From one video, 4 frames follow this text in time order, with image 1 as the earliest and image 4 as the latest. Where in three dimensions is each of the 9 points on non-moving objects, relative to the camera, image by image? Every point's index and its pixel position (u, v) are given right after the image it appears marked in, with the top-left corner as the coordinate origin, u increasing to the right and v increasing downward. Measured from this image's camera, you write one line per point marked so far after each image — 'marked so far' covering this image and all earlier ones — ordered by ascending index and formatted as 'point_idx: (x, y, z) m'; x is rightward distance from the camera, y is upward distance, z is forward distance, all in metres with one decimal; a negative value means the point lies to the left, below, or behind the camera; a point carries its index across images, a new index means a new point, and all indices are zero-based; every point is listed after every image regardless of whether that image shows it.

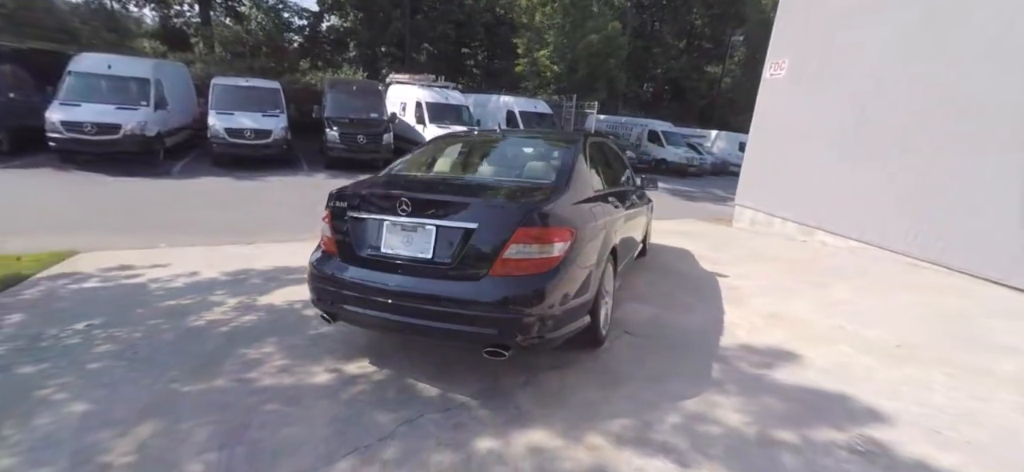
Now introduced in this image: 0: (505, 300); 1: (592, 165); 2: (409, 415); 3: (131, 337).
0: (0.0, -0.4, +2.9) m
1: (+0.6, +0.6, +4.1) m
2: (-0.6, -1.1, +3.0) m
3: (-2.7, -0.7, +3.6) m
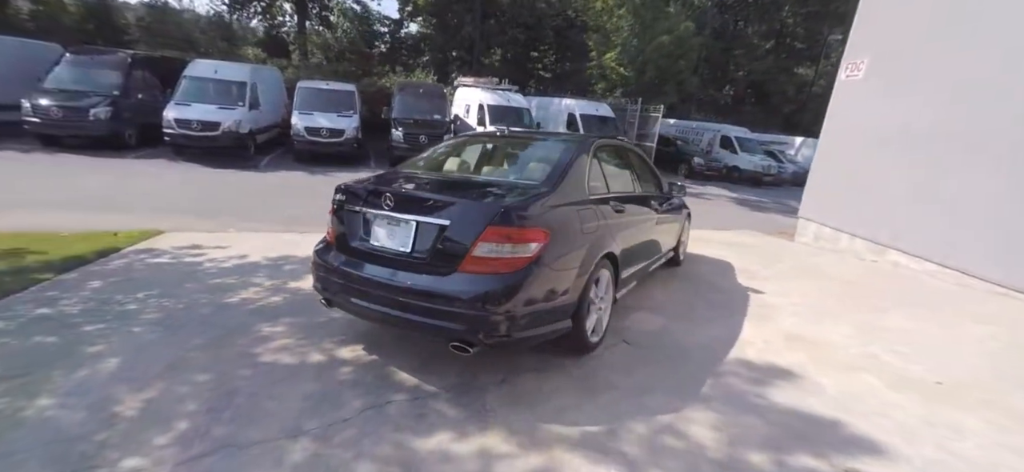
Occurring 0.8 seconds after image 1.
0: (-0.2, -0.4, +3.0) m
1: (+0.7, +0.5, +4.1) m
2: (-0.9, -1.0, +3.2) m
3: (-2.8, -0.6, +4.1) m
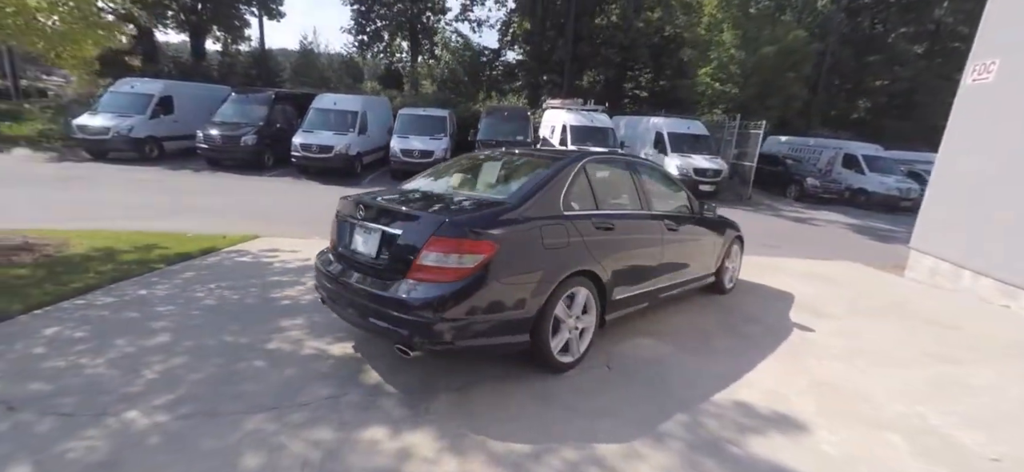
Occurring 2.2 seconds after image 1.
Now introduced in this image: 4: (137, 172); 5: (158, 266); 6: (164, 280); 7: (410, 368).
0: (-0.6, -0.4, +3.2) m
1: (+0.6, +0.4, +4.0) m
2: (-1.2, -1.1, +3.5) m
3: (-2.8, -0.6, +4.9) m
4: (-8.3, +1.4, +11.0) m
5: (-4.0, -0.3, +5.6) m
6: (-3.6, -0.5, +5.2) m
7: (-0.8, -1.0, +3.8) m
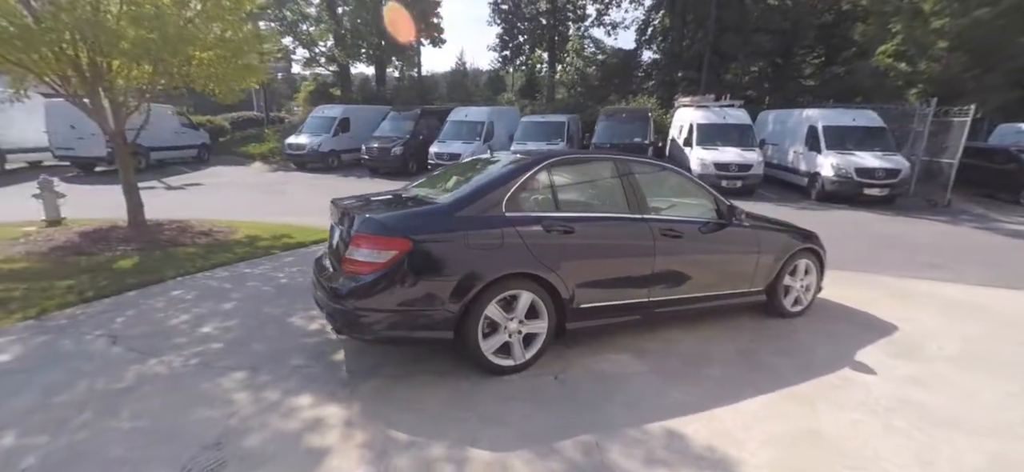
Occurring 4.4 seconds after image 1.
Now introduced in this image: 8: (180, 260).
0: (-1.1, -0.3, +3.4) m
1: (+0.3, +0.4, +3.6) m
2: (-1.6, -1.0, +3.8) m
3: (-2.4, -0.5, +5.8) m
4: (-5.0, +1.5, +13.6) m
5: (-3.3, -0.2, +6.9) m
6: (-3.1, -0.3, +6.4) m
7: (-1.1, -0.9, +4.0) m
8: (-4.3, -0.3, +6.6) m
